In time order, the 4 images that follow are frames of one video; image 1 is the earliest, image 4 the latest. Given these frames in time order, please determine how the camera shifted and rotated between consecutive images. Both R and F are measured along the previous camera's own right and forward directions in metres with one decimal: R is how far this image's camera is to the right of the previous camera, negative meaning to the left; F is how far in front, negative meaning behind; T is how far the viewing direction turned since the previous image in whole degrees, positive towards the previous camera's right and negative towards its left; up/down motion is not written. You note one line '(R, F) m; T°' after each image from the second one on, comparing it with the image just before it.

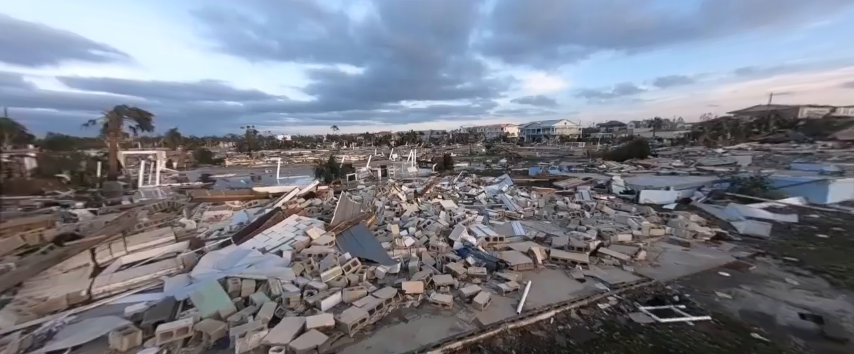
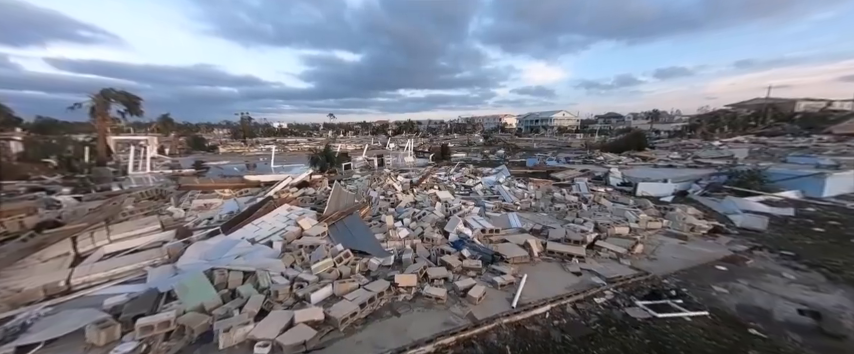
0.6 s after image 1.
(0.0, +0.2) m; +1°
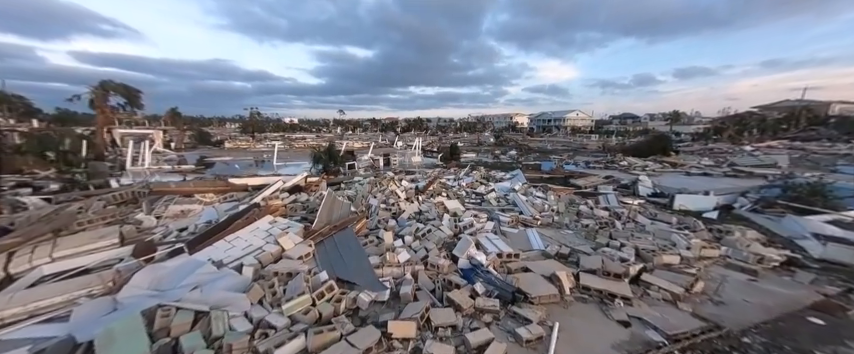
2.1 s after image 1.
(0.0, +0.9) m; -2°
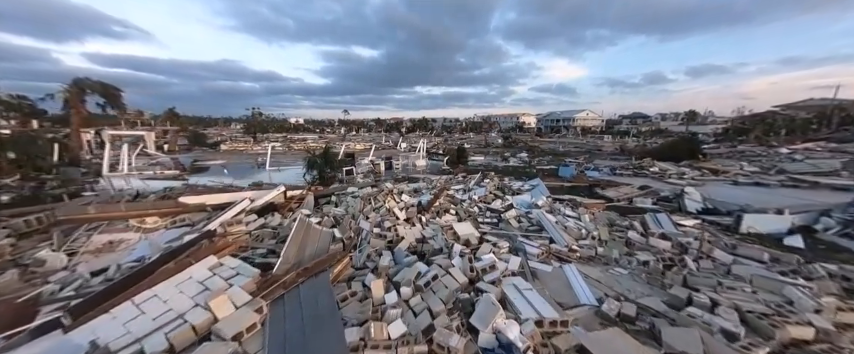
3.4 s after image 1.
(0.0, +1.4) m; -1°
